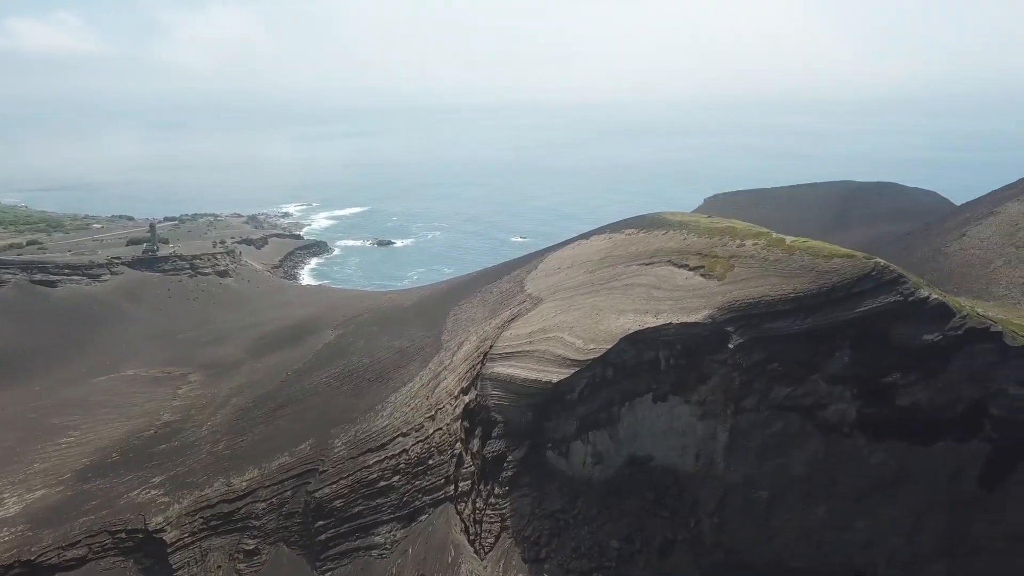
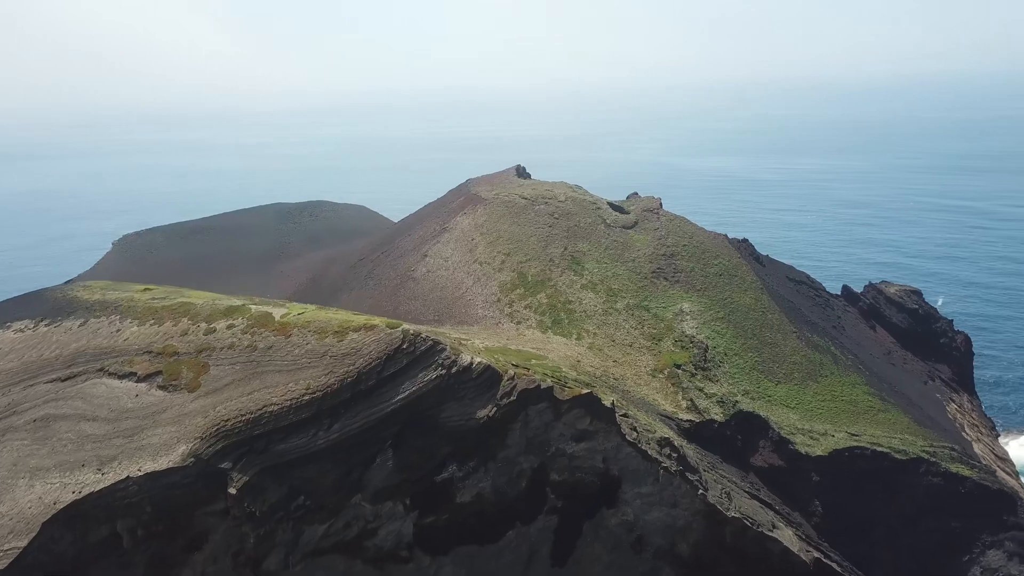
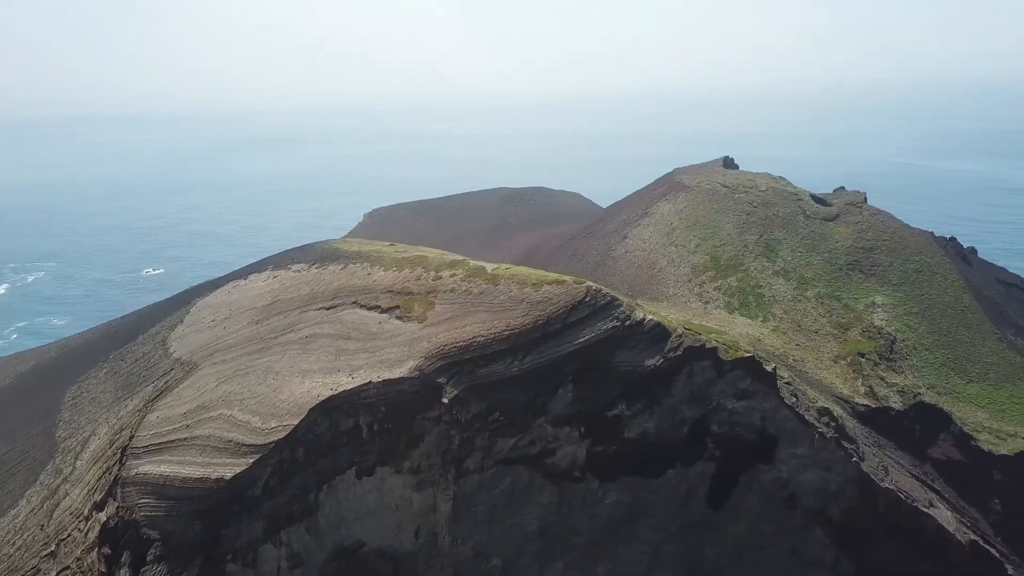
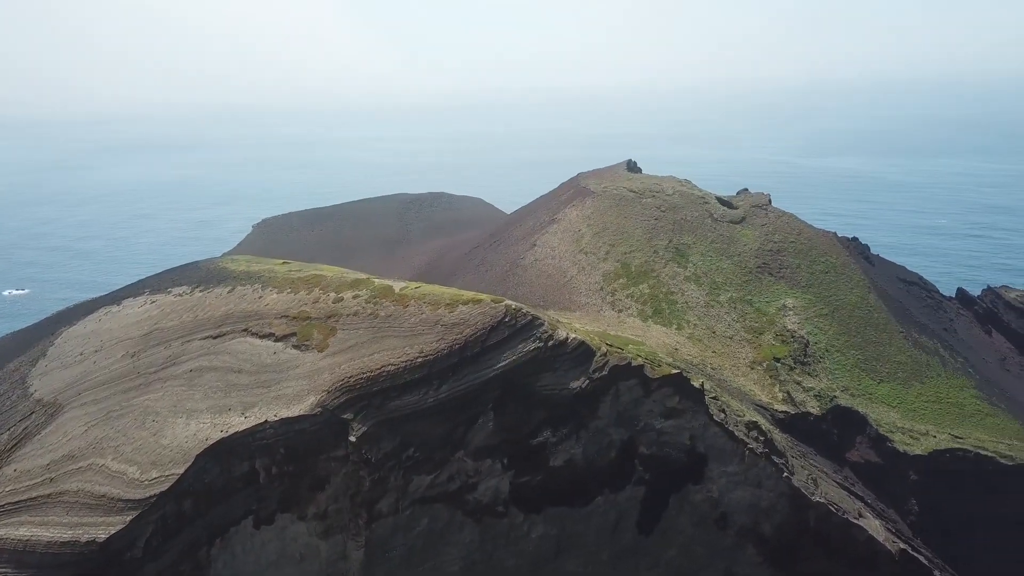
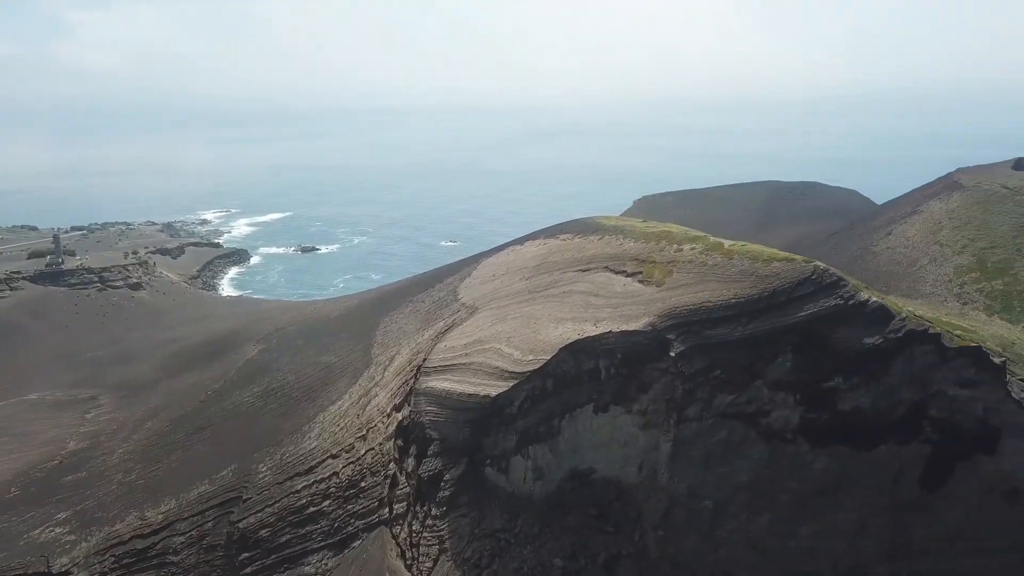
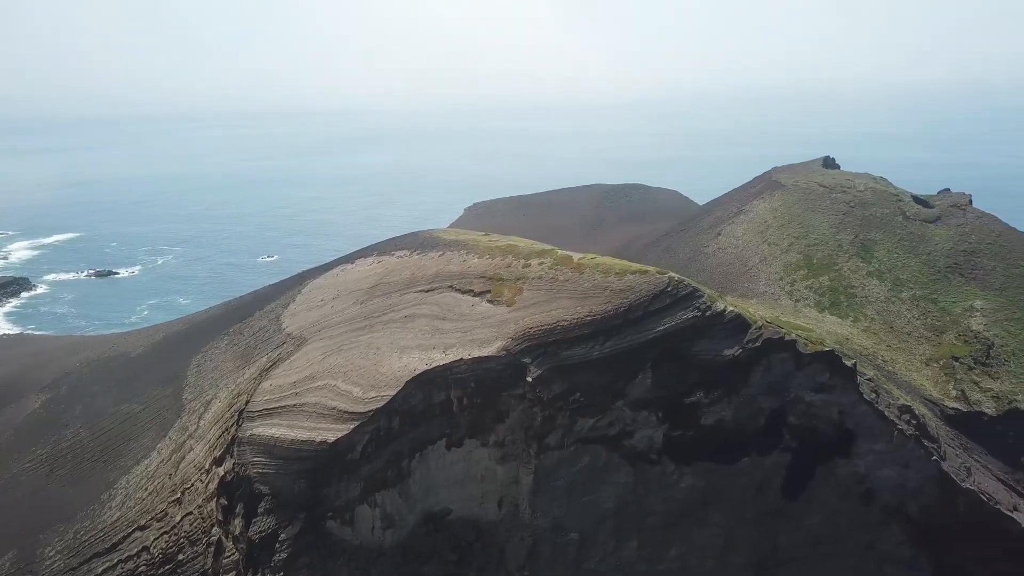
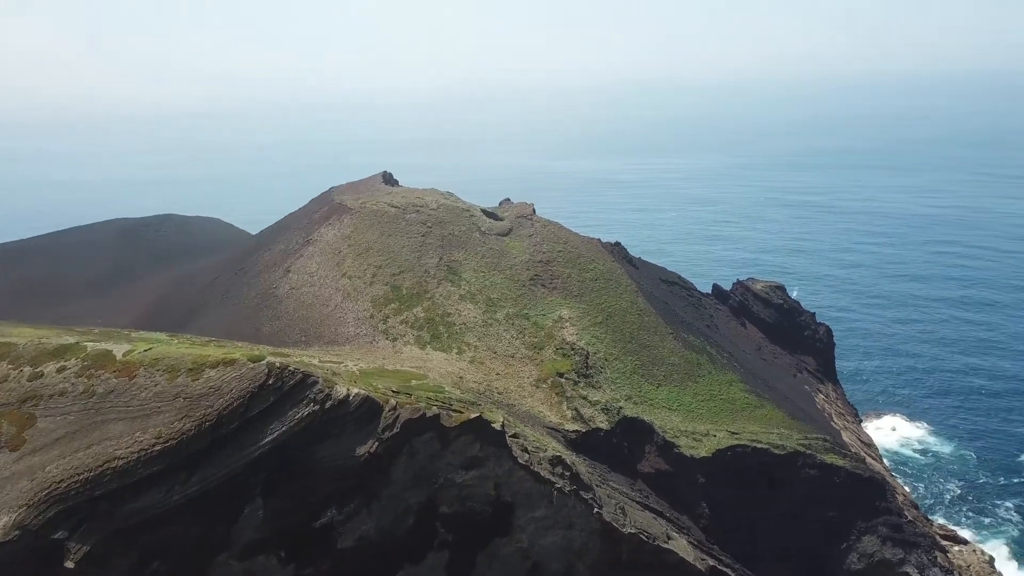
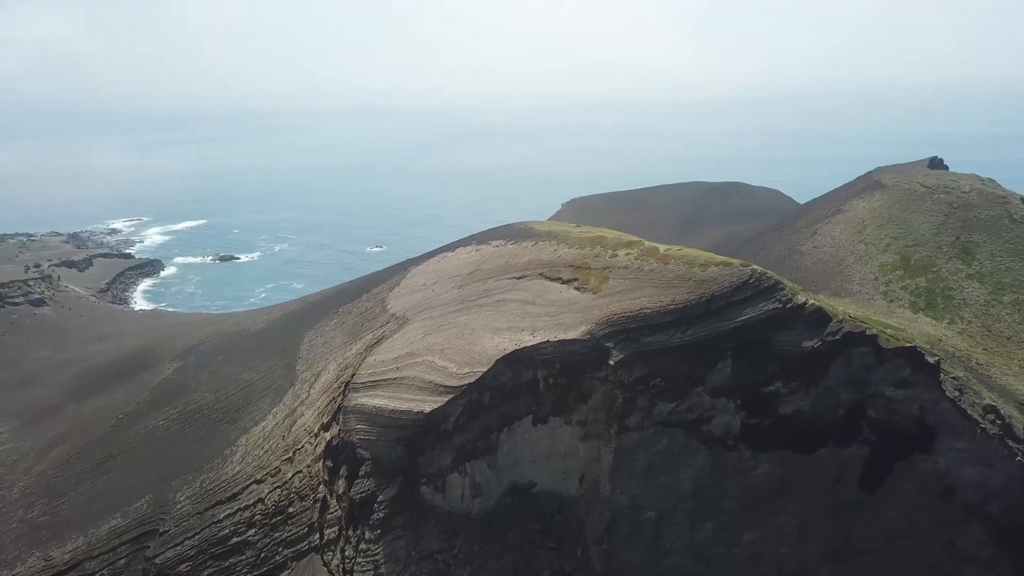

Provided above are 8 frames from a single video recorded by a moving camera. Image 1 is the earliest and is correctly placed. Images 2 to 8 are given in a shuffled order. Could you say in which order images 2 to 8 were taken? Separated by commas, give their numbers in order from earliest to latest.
5, 8, 6, 3, 4, 2, 7
